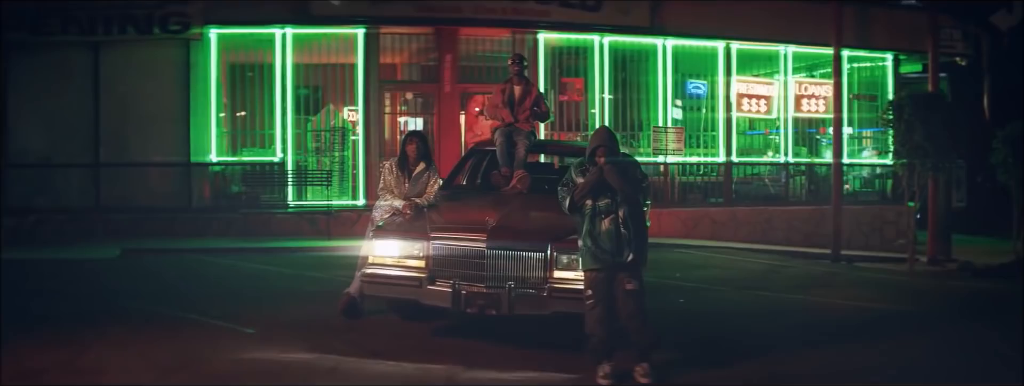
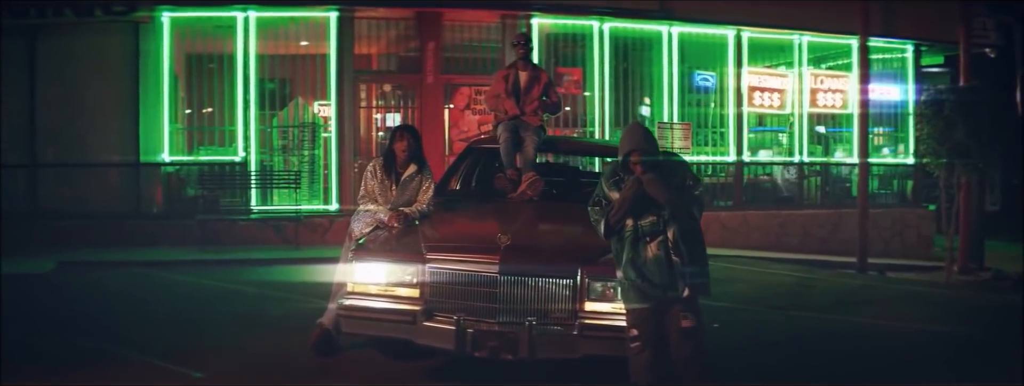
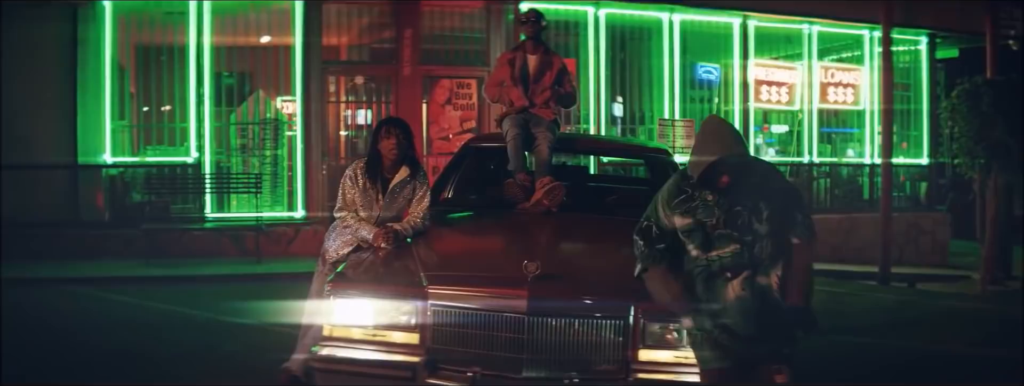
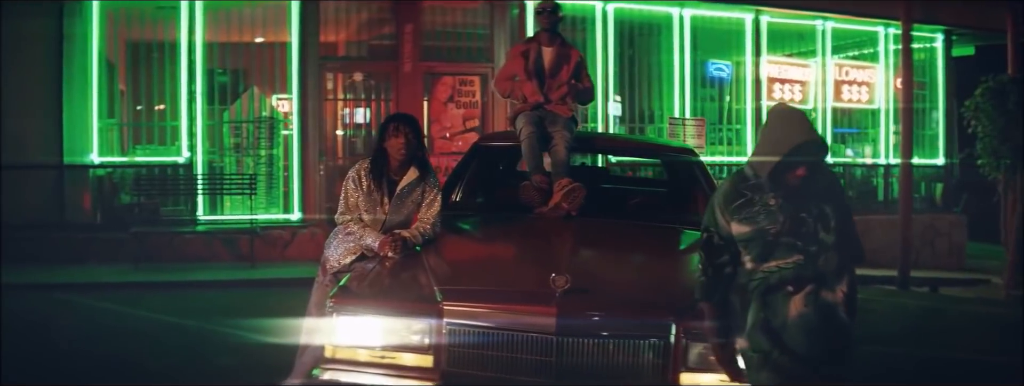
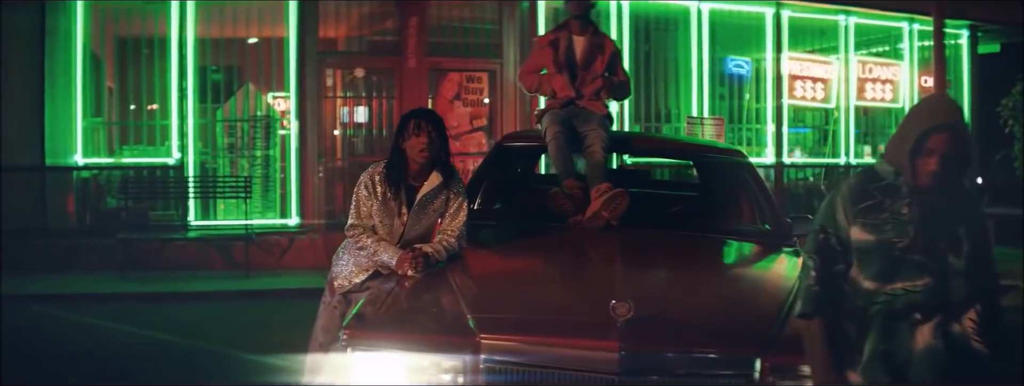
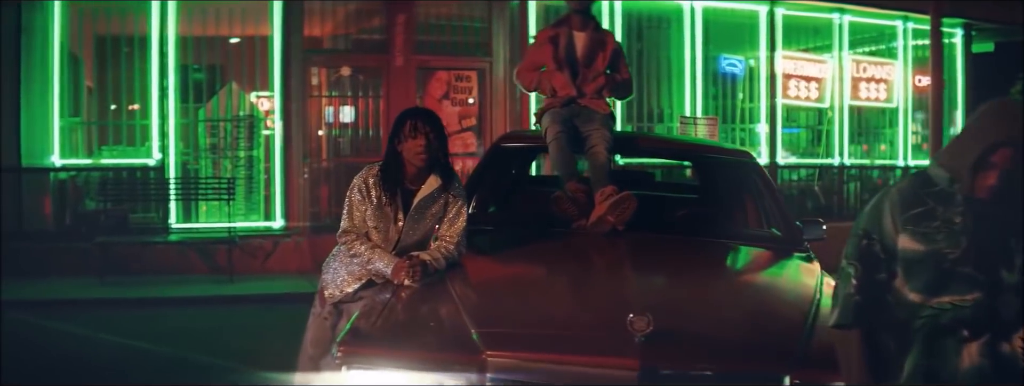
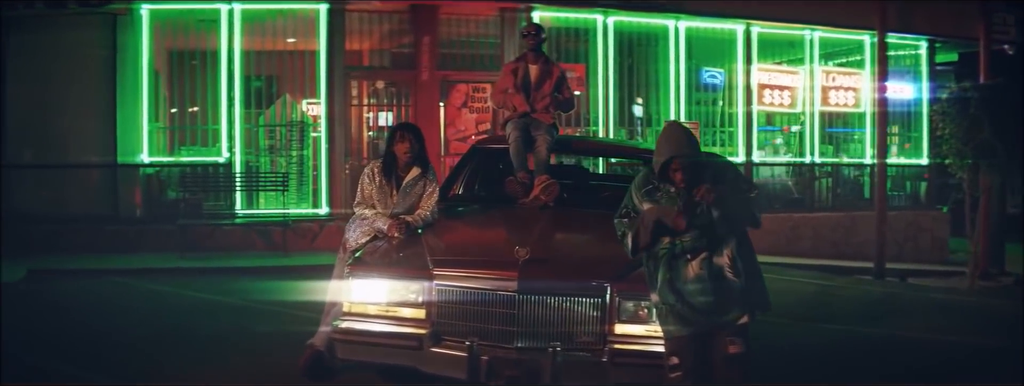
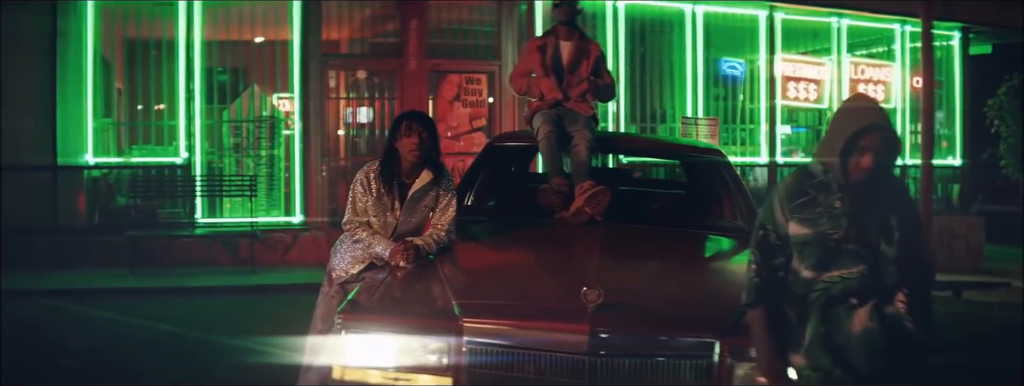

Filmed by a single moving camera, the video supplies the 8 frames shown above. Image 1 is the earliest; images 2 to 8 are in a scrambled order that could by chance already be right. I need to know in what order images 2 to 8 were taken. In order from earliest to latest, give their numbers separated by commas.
2, 7, 3, 4, 8, 5, 6
